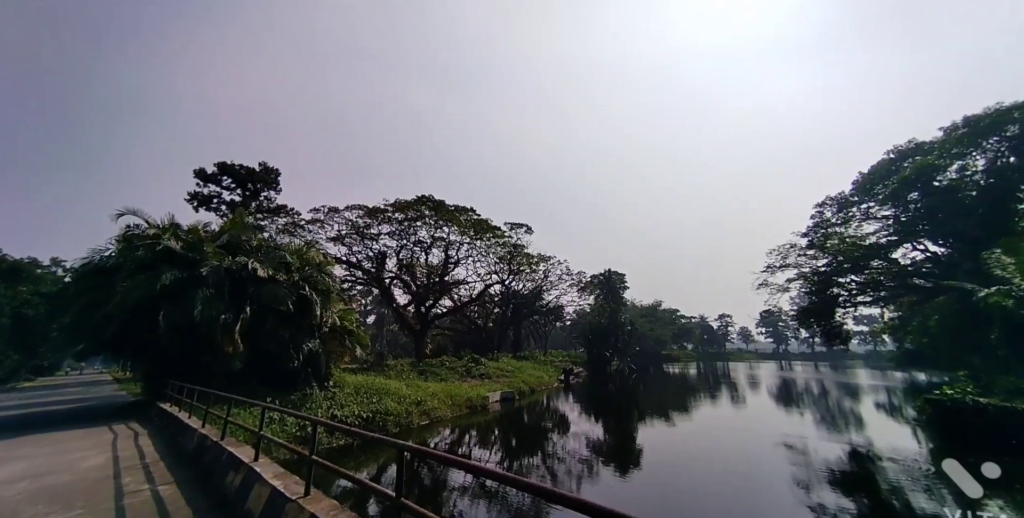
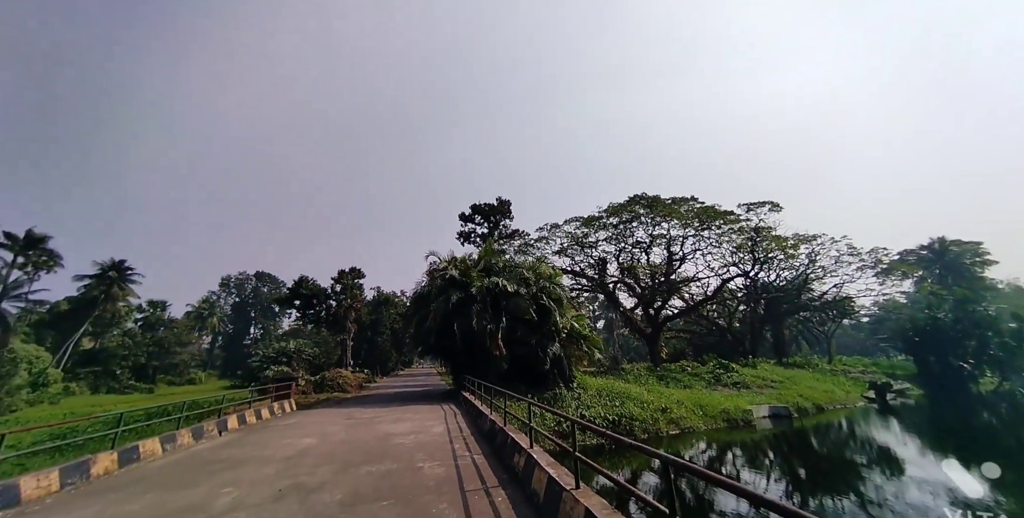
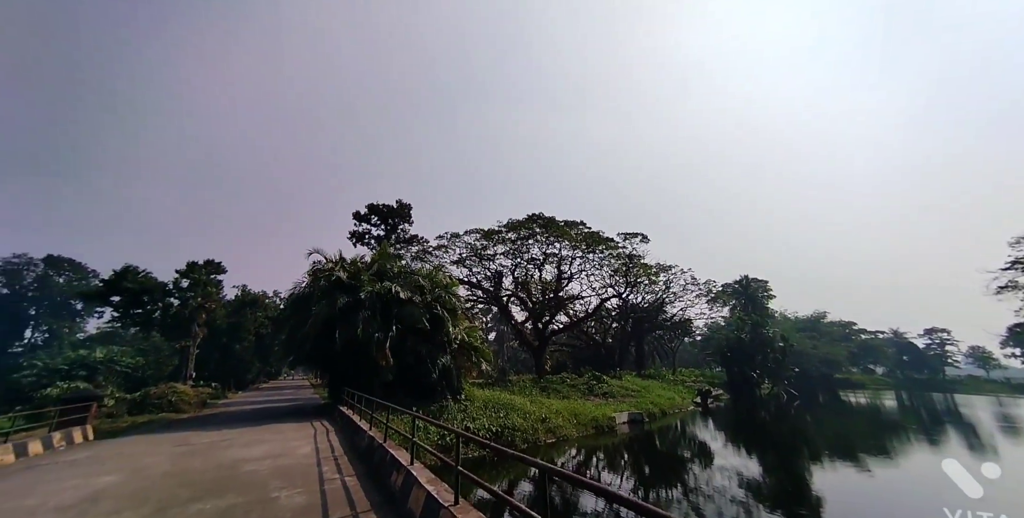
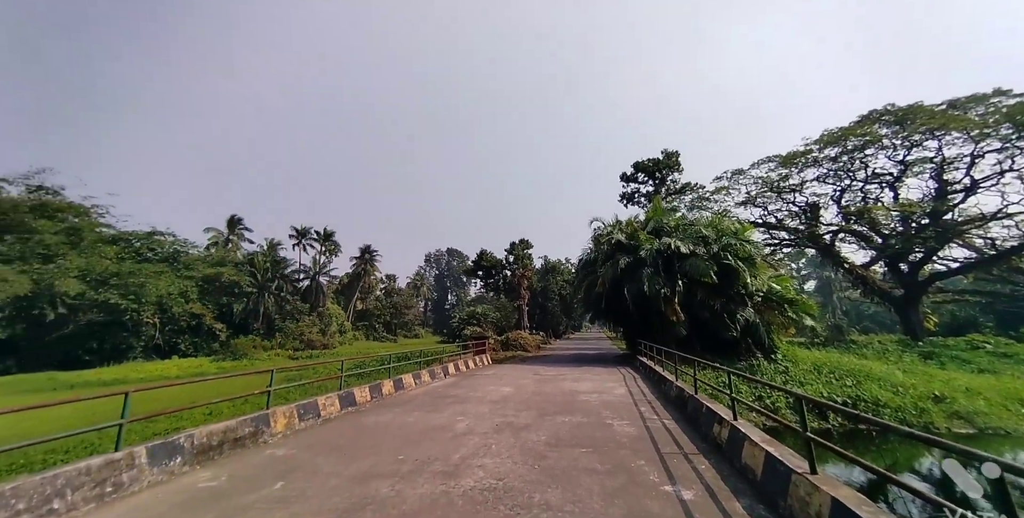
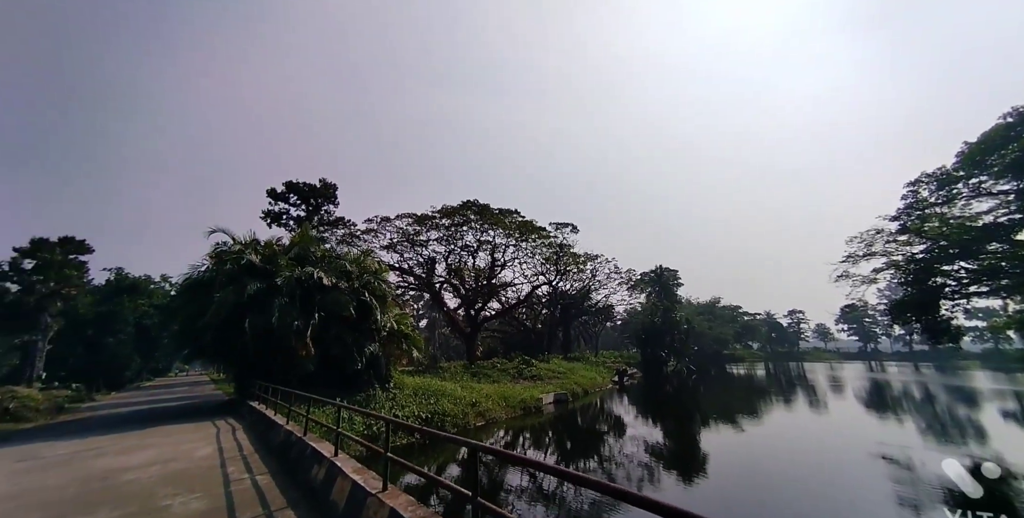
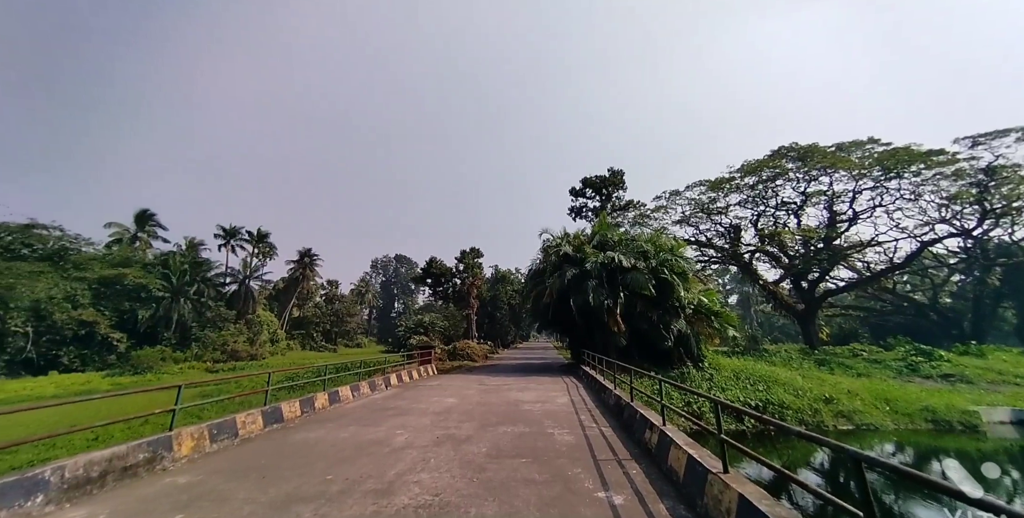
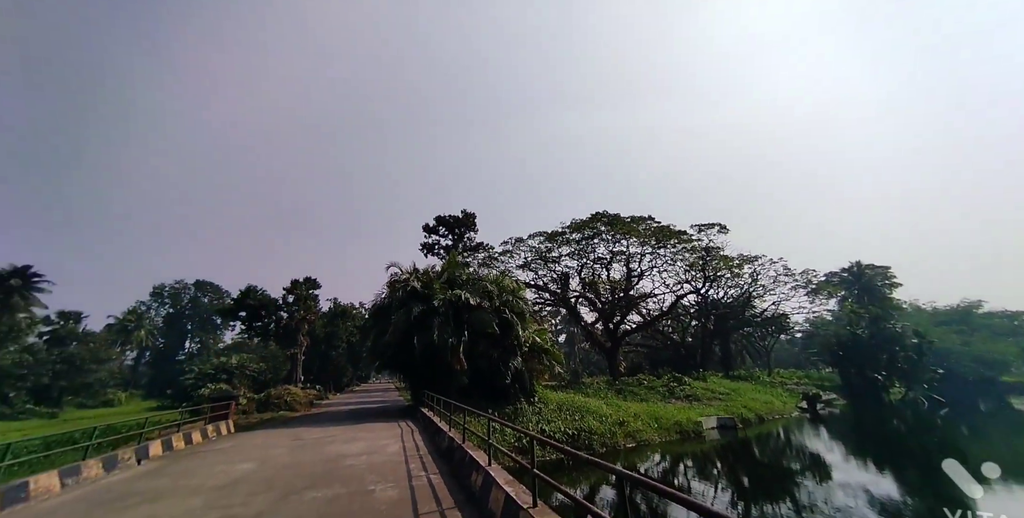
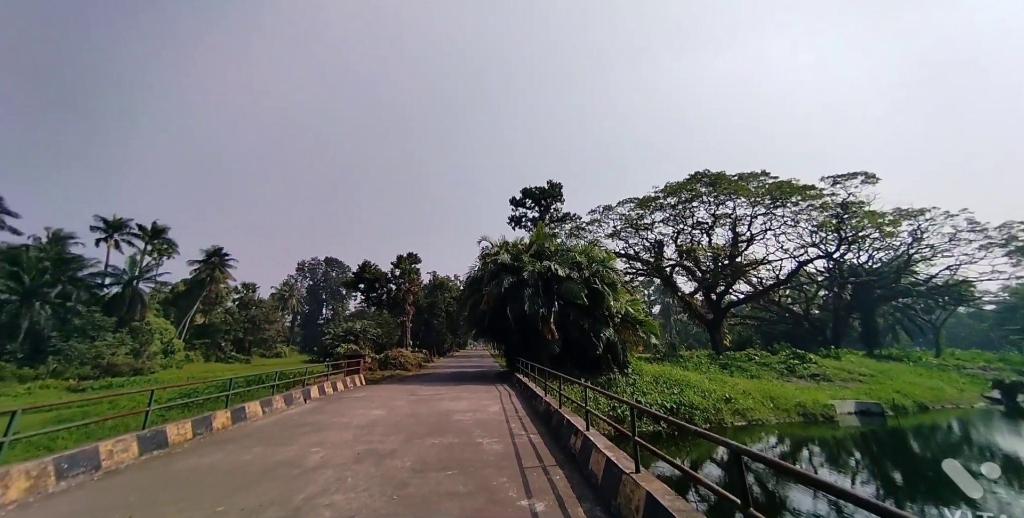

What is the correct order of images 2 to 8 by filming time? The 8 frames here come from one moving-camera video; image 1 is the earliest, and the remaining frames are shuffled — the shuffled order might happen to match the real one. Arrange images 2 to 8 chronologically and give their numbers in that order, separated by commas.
5, 3, 7, 2, 8, 6, 4
